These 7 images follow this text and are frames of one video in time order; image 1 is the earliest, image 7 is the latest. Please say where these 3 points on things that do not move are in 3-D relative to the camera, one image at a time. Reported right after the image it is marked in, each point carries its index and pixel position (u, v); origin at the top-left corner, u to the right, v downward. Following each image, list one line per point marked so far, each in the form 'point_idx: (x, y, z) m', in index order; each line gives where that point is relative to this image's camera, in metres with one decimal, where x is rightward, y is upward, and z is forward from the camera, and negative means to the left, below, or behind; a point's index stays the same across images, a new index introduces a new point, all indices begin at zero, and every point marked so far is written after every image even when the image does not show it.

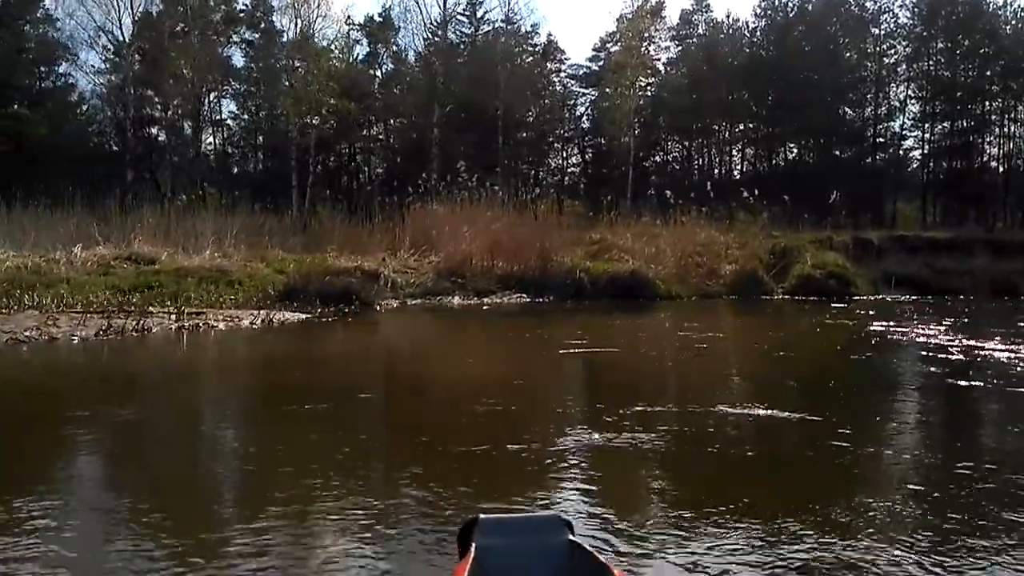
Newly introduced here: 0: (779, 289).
0: (+5.7, 0.0, +19.7) m
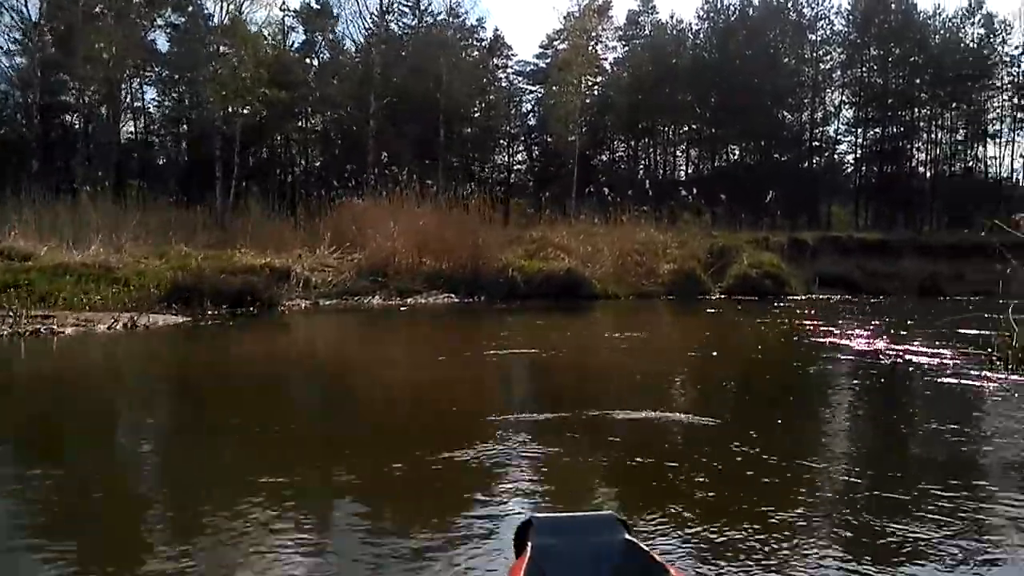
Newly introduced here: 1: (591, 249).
0: (+4.3, -0.1, +19.7) m
1: (+1.6, +0.8, +19.4) m
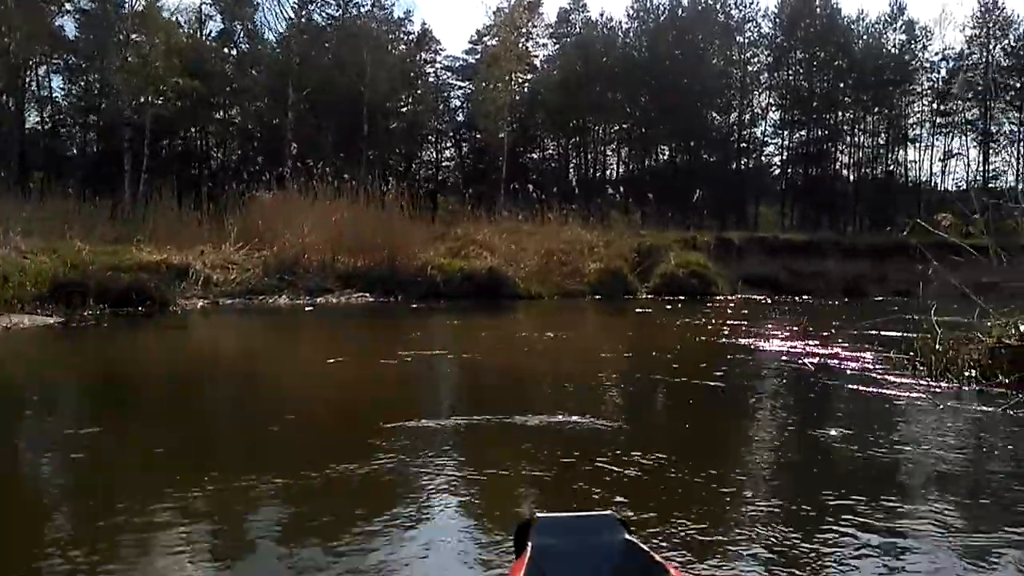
0: (+2.8, 0.0, +19.6) m
1: (0.0, +0.8, +19.1) m
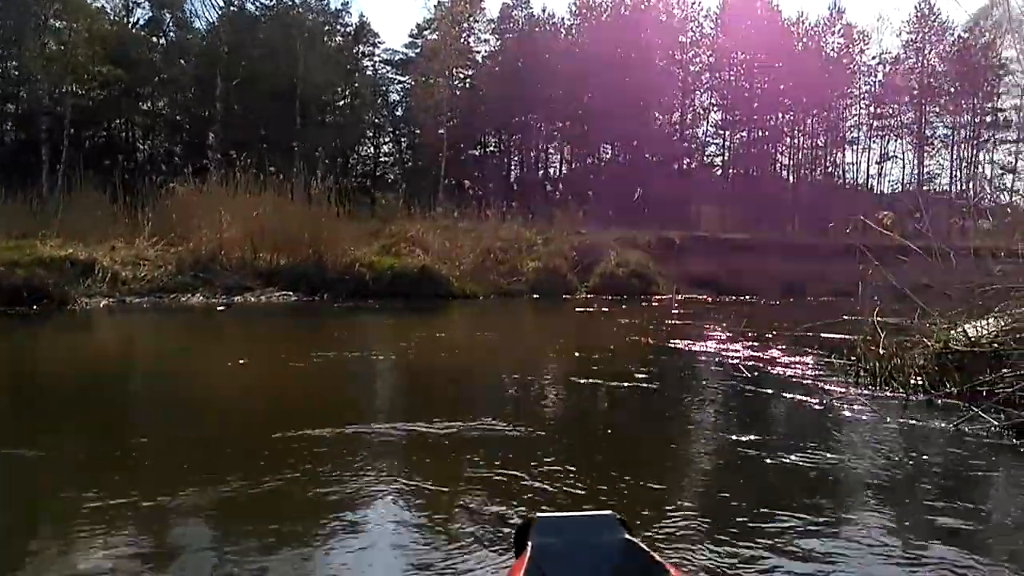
0: (+1.5, 0.0, +19.3) m
1: (-1.2, +0.9, +18.7) m
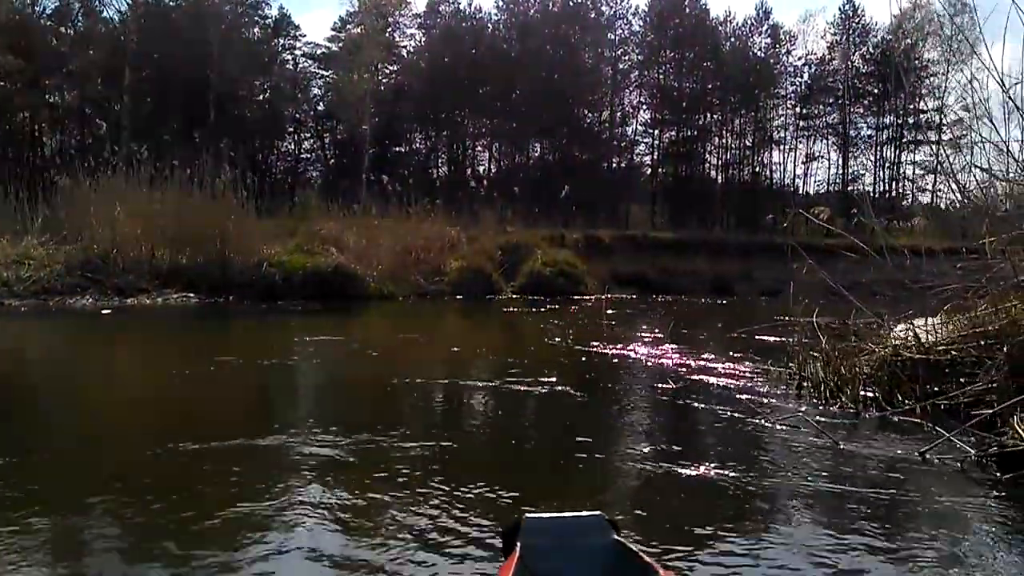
0: (0.0, 0.0, +18.9) m
1: (-2.7, +0.9, +18.1) m
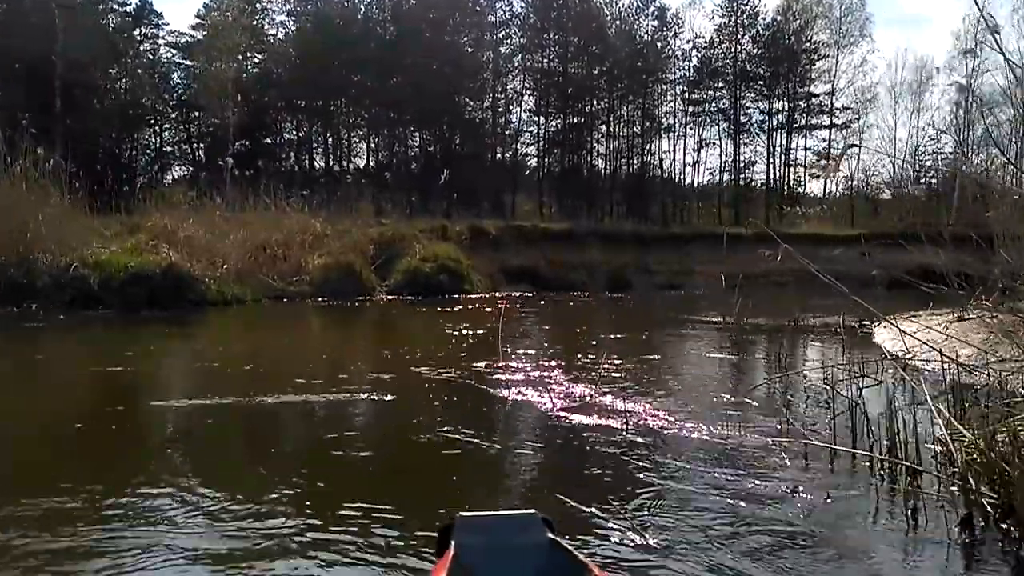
0: (-2.3, 0.0, +17.4) m
1: (-4.8, +0.8, +16.2) m
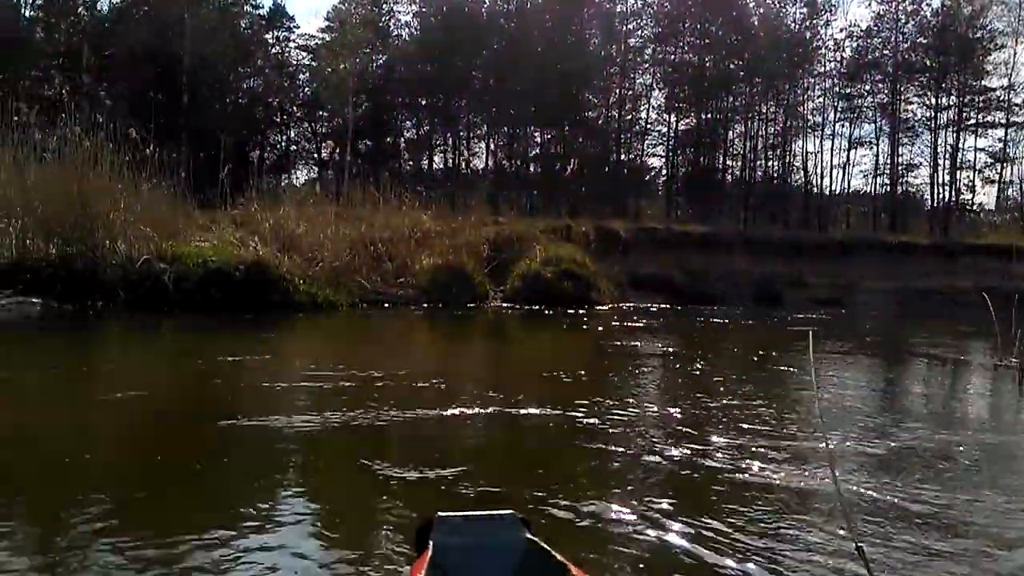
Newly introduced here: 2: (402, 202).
0: (-0.1, -0.1, +16.2) m
1: (-2.8, +0.8, +15.3) m
2: (-2.1, +1.8, +18.6) m
